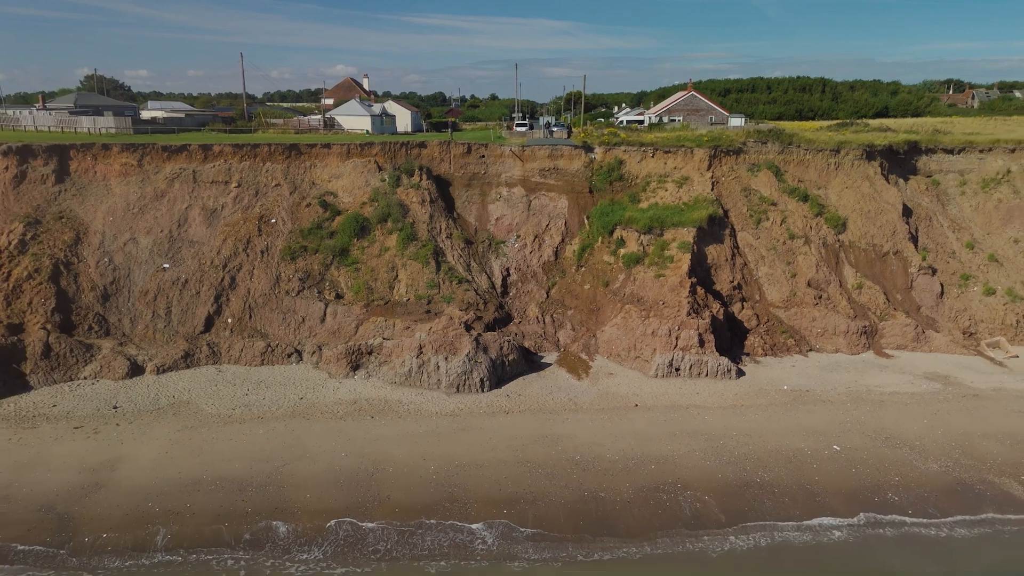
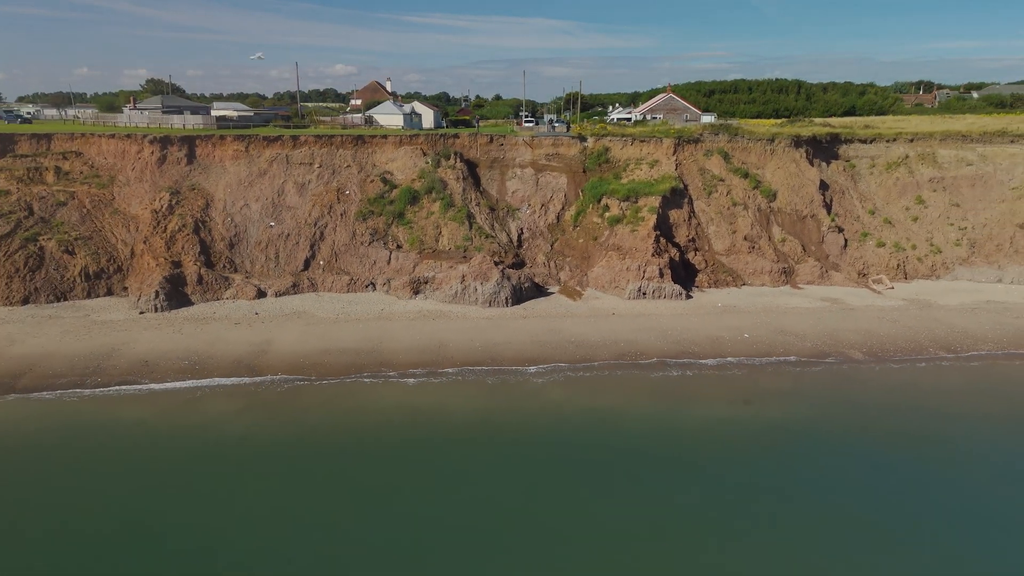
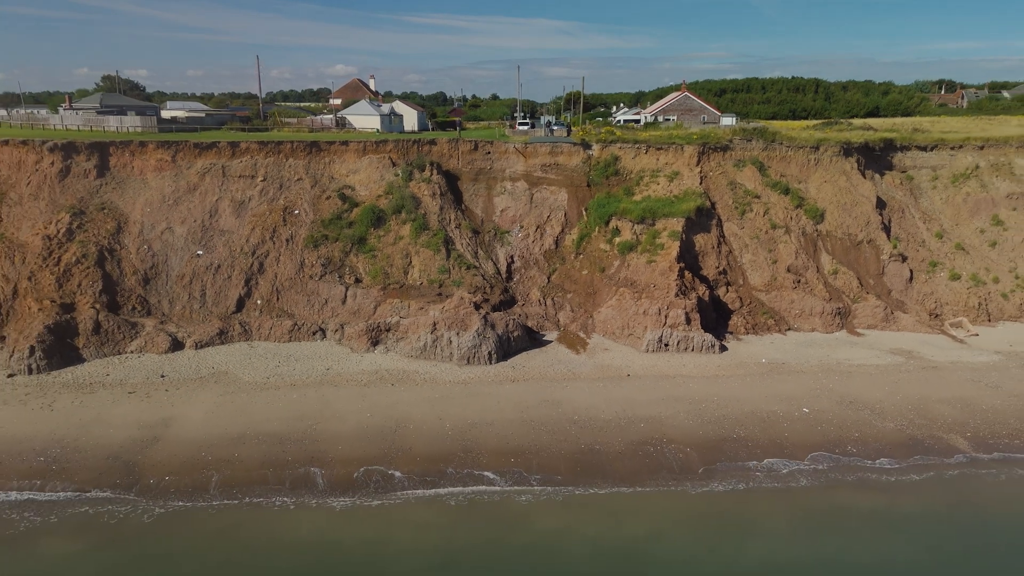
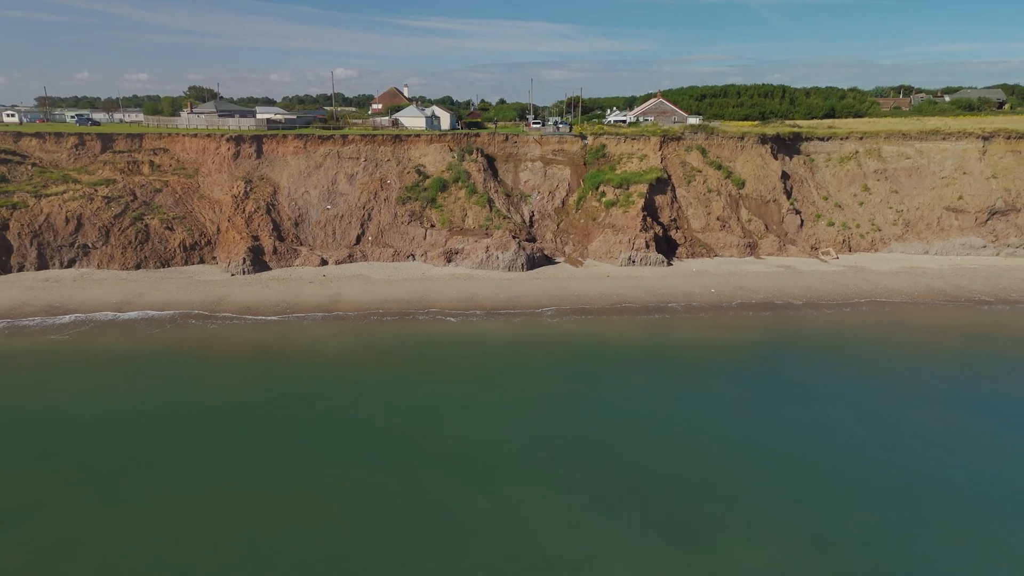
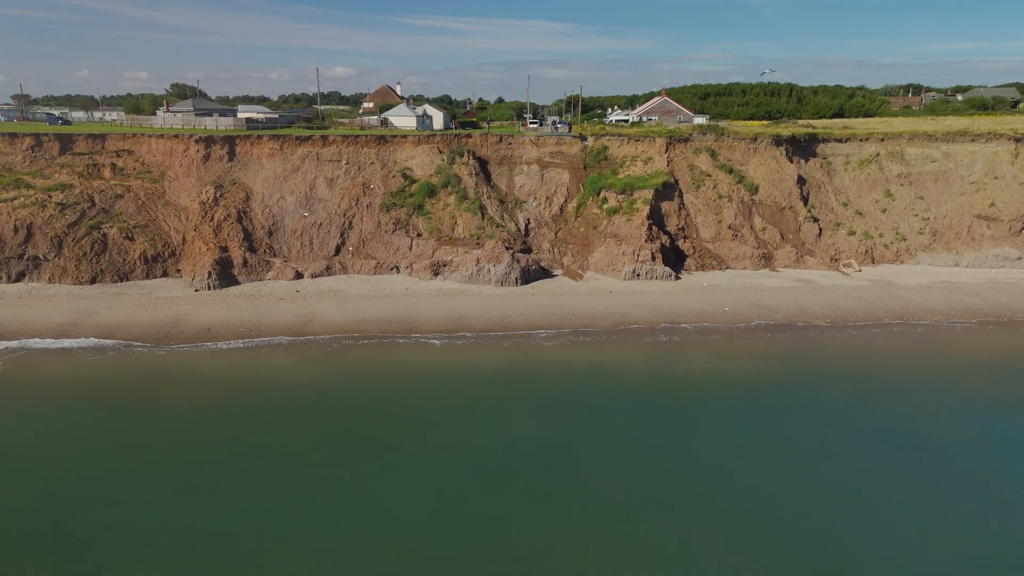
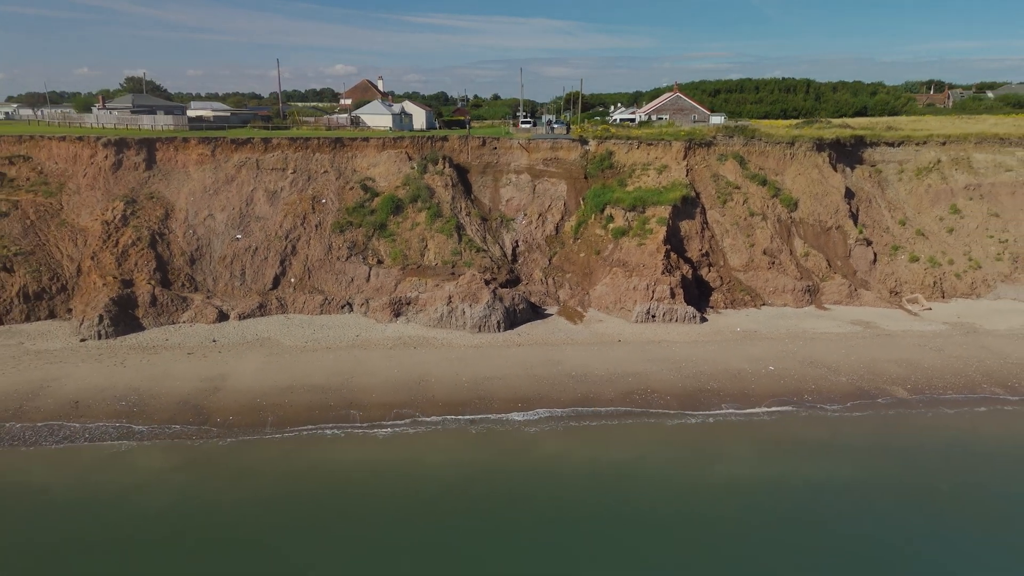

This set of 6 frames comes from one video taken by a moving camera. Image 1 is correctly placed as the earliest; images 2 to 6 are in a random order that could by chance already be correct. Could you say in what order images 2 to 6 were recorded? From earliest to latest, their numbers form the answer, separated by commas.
3, 6, 2, 5, 4
